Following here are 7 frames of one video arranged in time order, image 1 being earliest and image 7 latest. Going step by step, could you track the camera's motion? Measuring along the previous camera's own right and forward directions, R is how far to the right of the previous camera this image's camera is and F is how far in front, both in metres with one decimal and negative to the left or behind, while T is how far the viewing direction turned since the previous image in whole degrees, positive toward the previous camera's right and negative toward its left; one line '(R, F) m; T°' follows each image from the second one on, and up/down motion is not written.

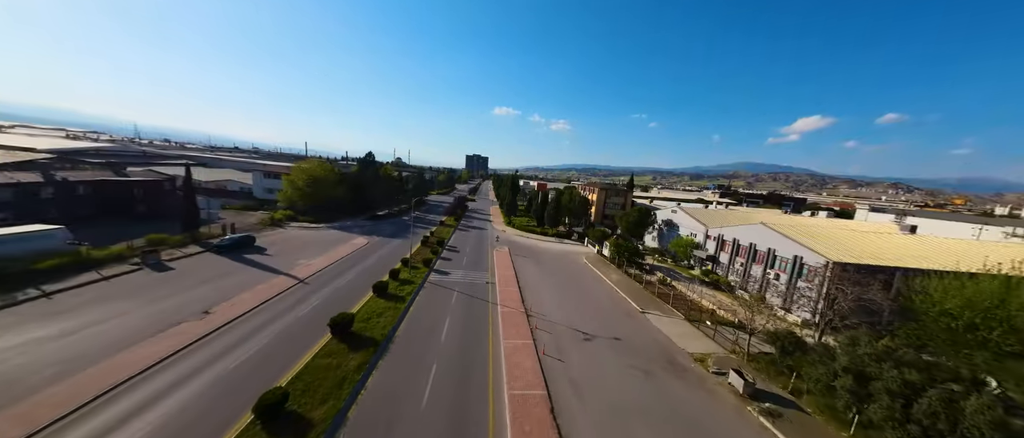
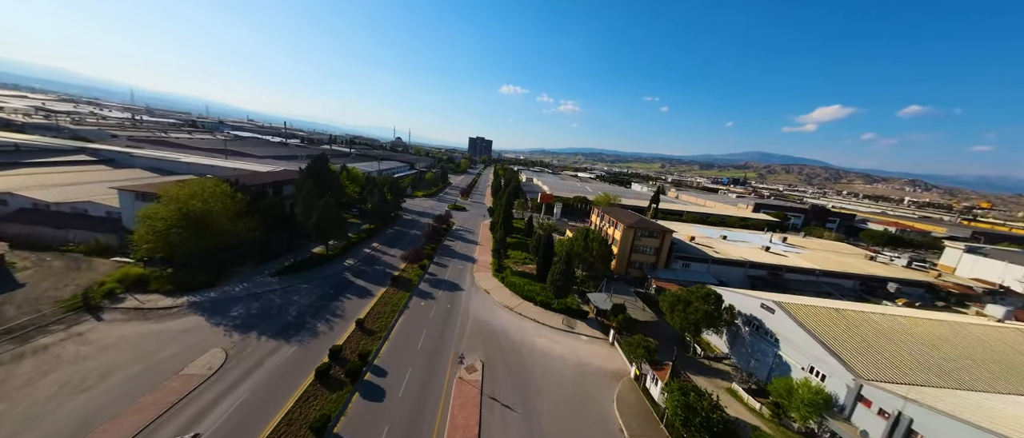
(+0.9, +9.5) m; -1°
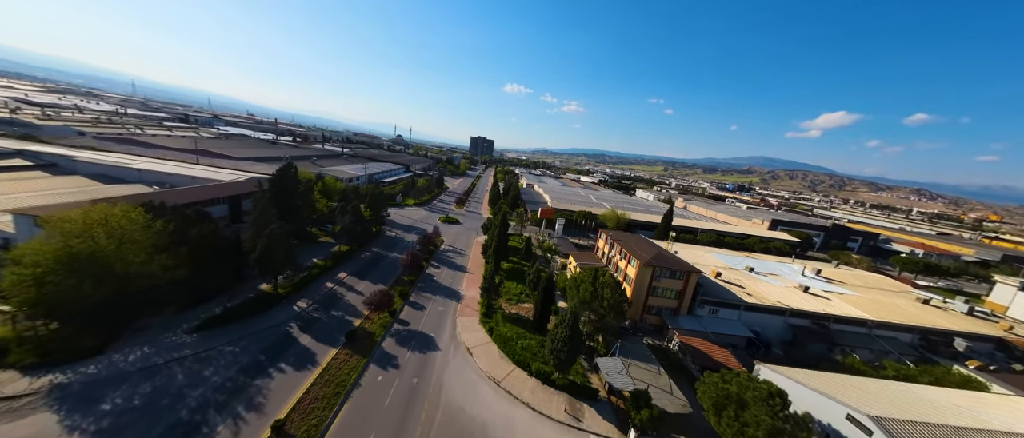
(+0.5, +4.1) m; 0°
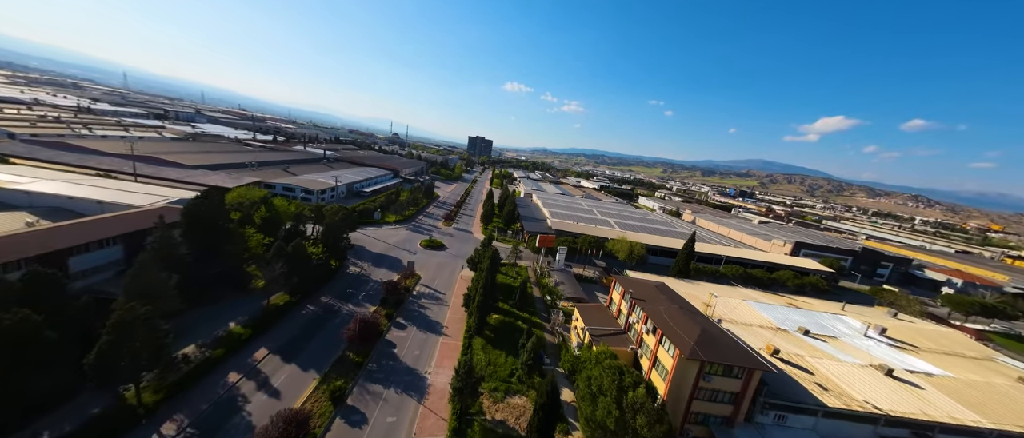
(+0.5, +5.9) m; 0°
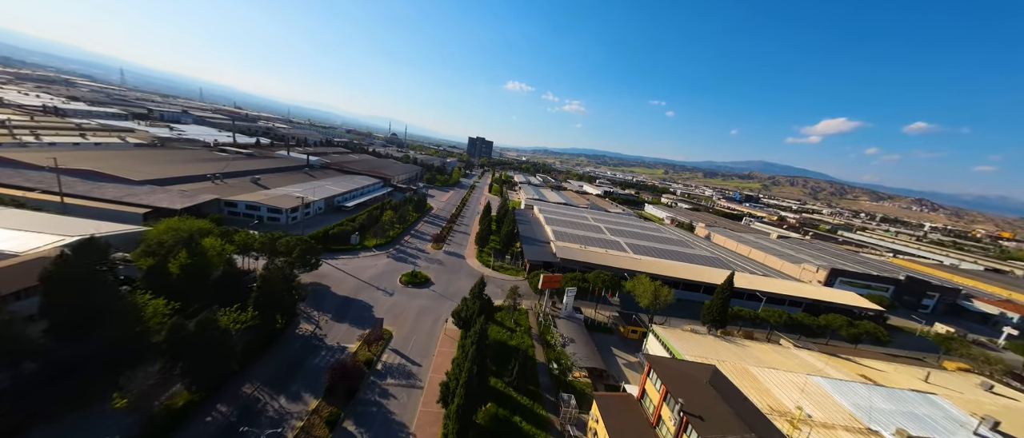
(+0.2, +5.8) m; 0°
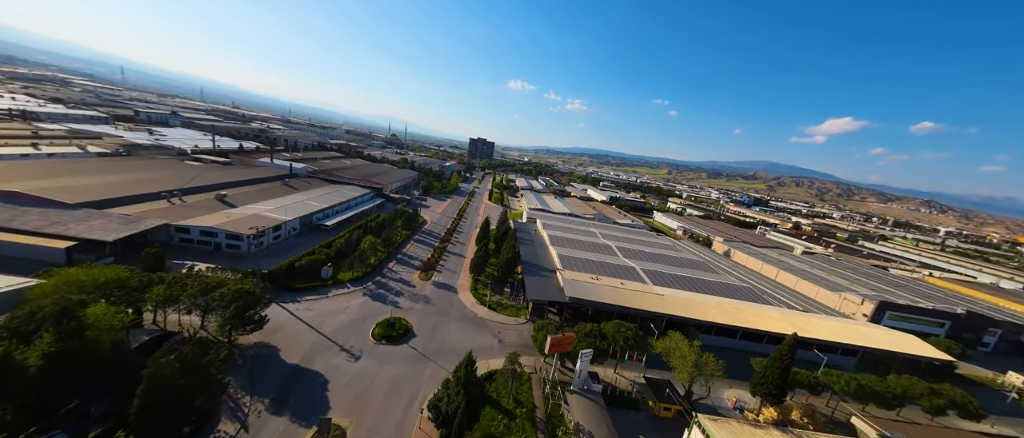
(+0.2, +5.6) m; 0°
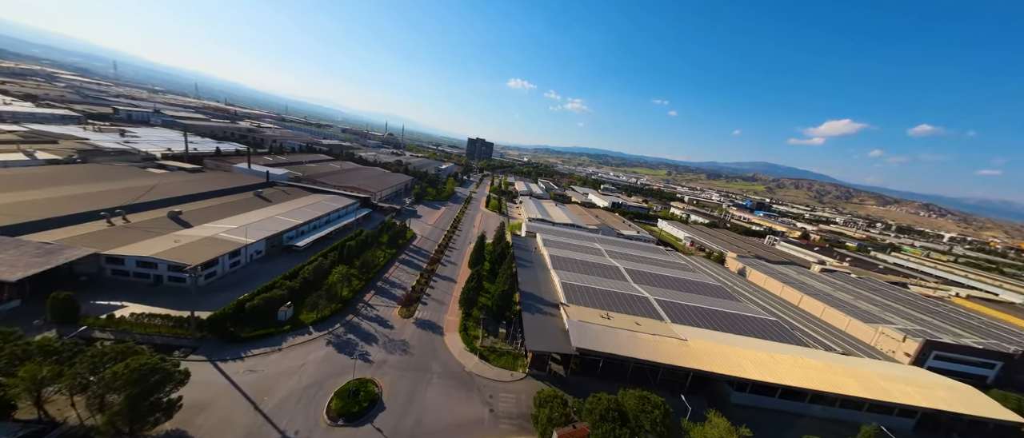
(+0.2, +5.0) m; 0°
